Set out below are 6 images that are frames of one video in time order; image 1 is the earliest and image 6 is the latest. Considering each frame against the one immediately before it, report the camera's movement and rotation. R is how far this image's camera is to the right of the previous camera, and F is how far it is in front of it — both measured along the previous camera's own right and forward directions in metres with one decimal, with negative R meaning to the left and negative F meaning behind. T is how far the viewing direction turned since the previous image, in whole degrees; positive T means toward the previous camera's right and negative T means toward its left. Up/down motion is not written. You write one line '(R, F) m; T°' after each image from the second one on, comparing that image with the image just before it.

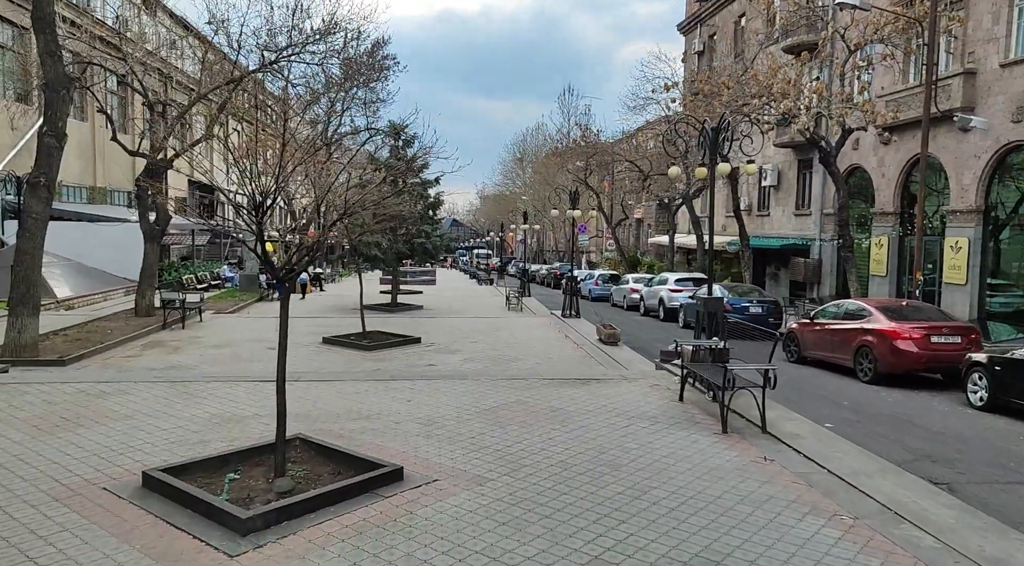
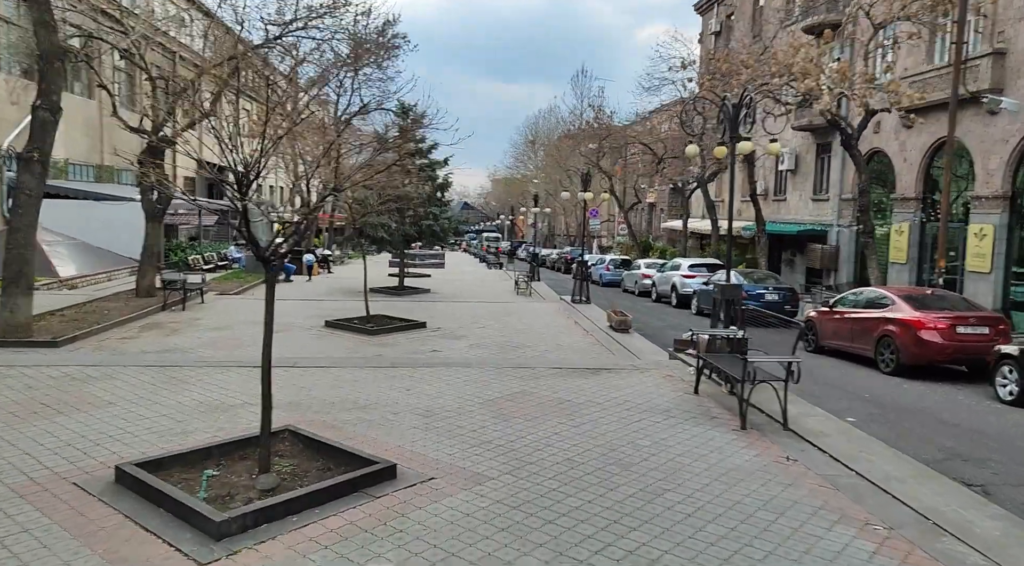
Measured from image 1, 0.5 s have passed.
(0.0, +0.5) m; -1°
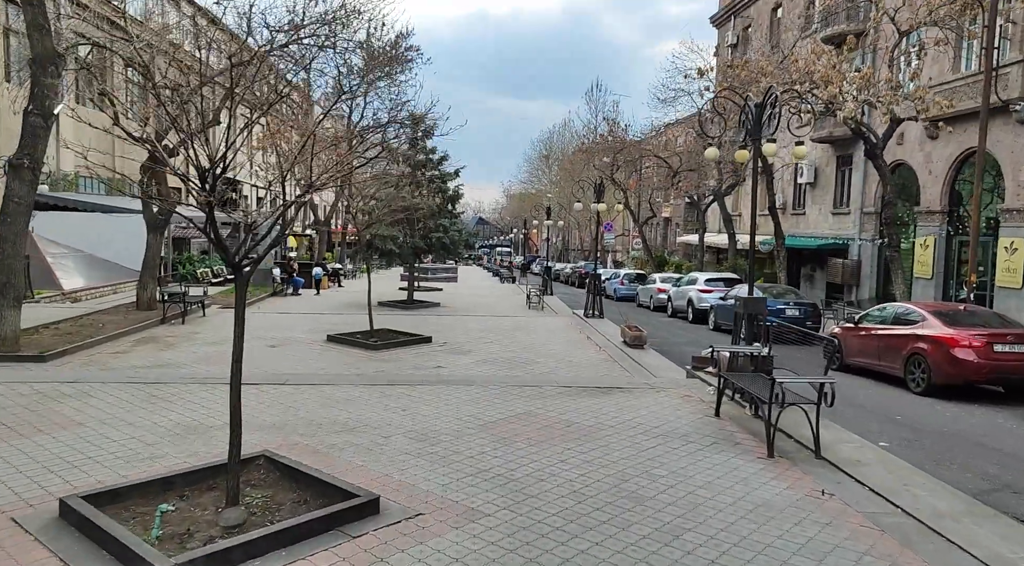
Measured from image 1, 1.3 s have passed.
(+0.1, +0.6) m; -1°
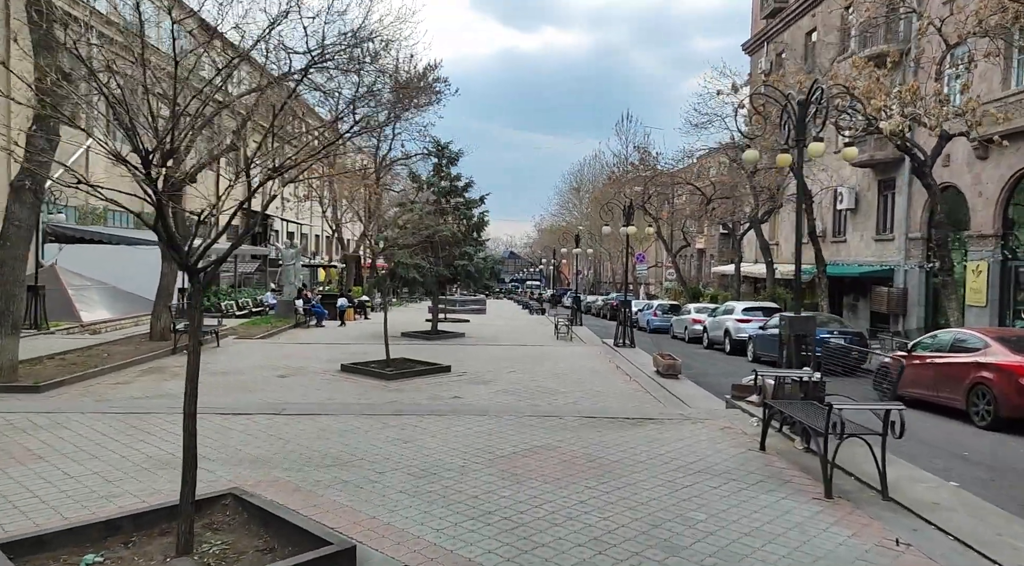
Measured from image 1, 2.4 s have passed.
(+0.2, +0.8) m; -2°
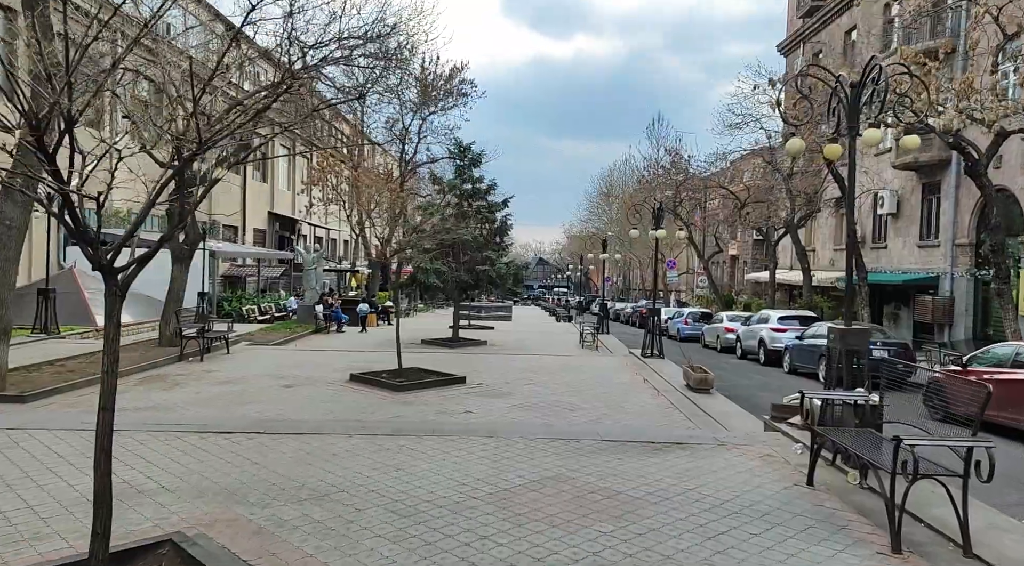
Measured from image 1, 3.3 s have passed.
(+0.2, +0.9) m; -2°
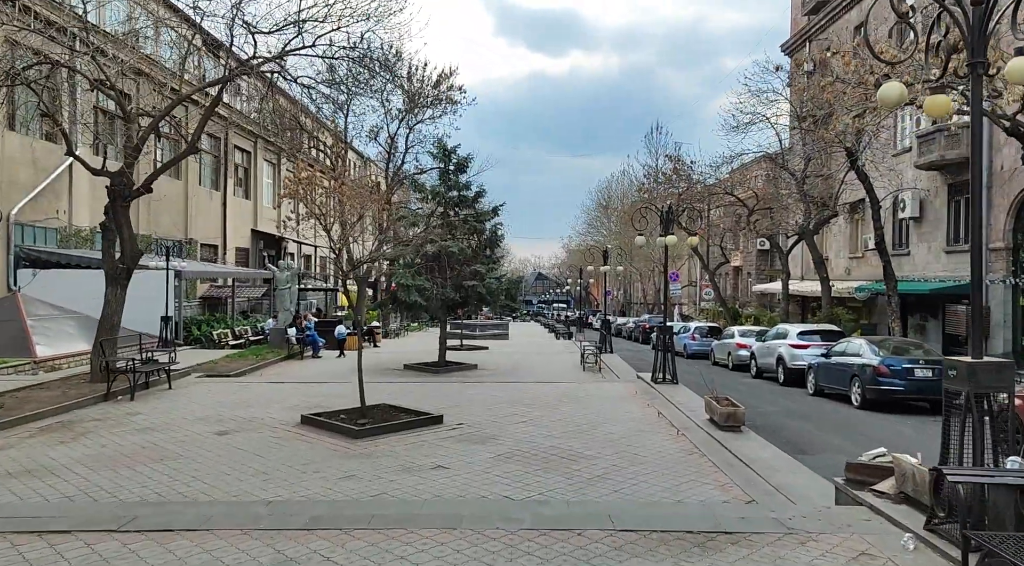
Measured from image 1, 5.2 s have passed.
(+0.2, +2.2) m; 0°
